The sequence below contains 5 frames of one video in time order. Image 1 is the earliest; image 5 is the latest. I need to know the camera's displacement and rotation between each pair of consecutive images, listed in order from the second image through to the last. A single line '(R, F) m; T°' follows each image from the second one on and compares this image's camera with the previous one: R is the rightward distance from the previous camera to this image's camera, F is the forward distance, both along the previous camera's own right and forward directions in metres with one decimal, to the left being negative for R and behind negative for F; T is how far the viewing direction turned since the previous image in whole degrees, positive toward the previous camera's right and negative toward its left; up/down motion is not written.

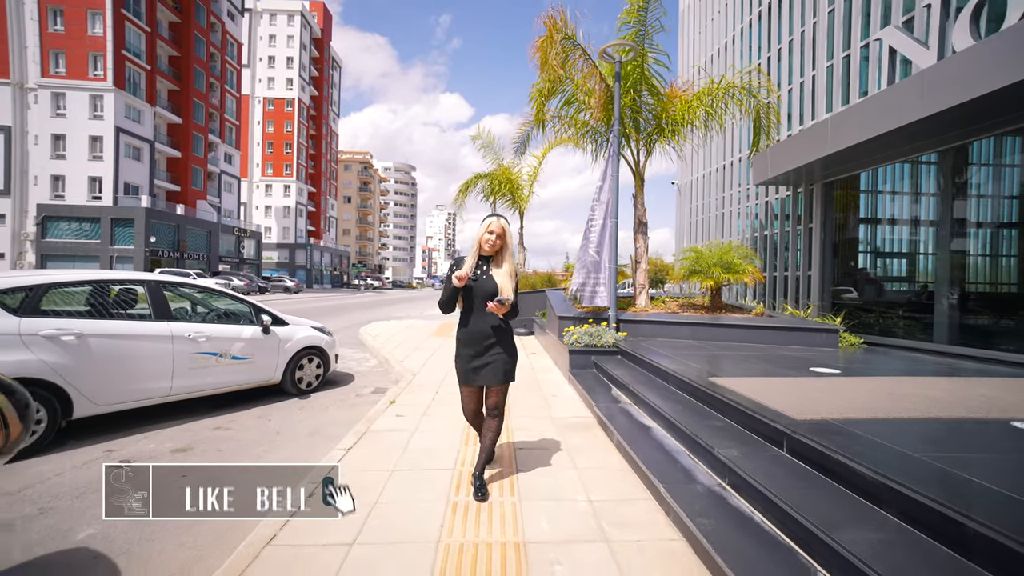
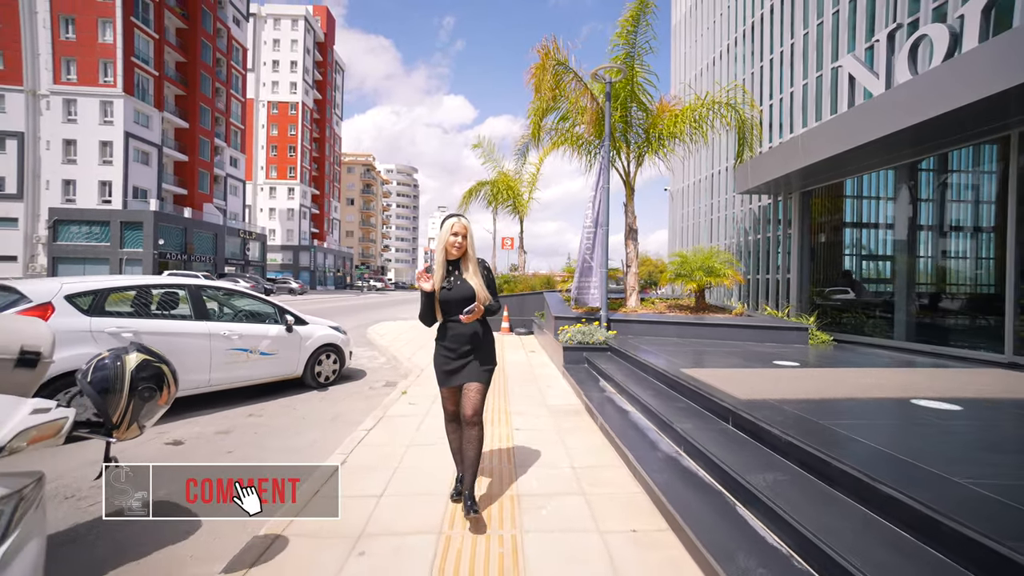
(0.0, -0.7) m; 0°
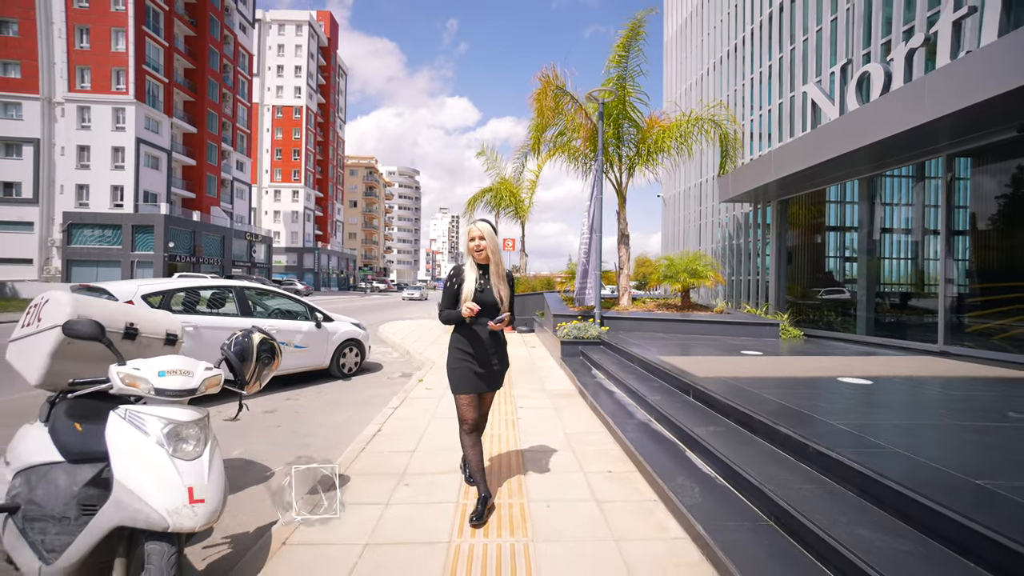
(0.0, -1.0) m; 0°
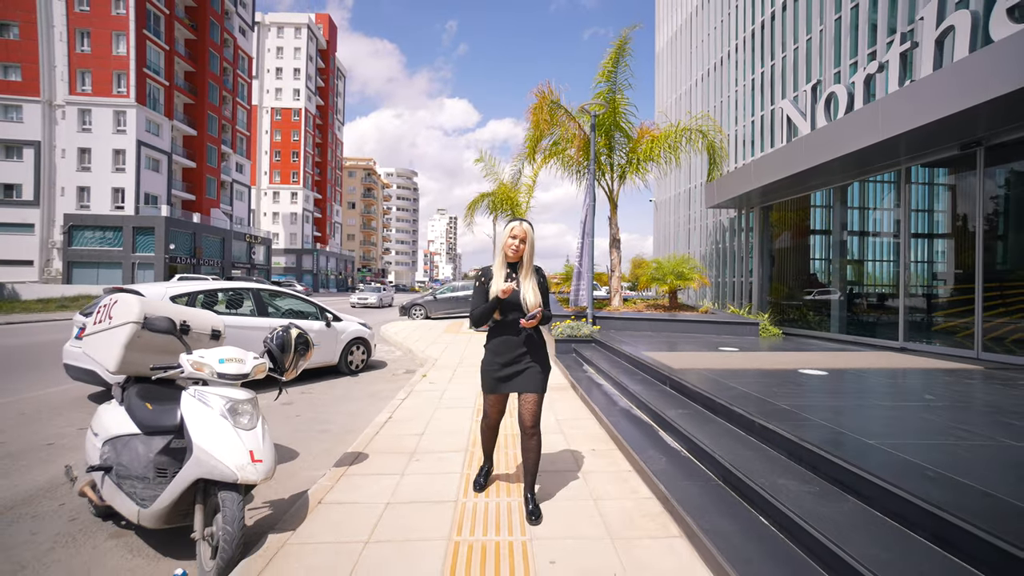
(0.0, -0.6) m; 0°
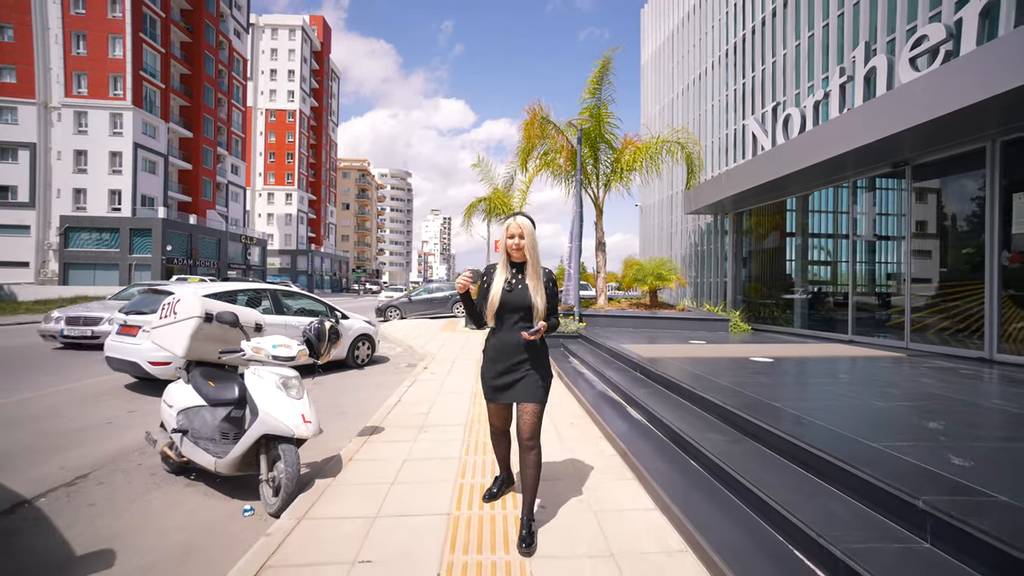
(0.0, -0.9) m; +1°
